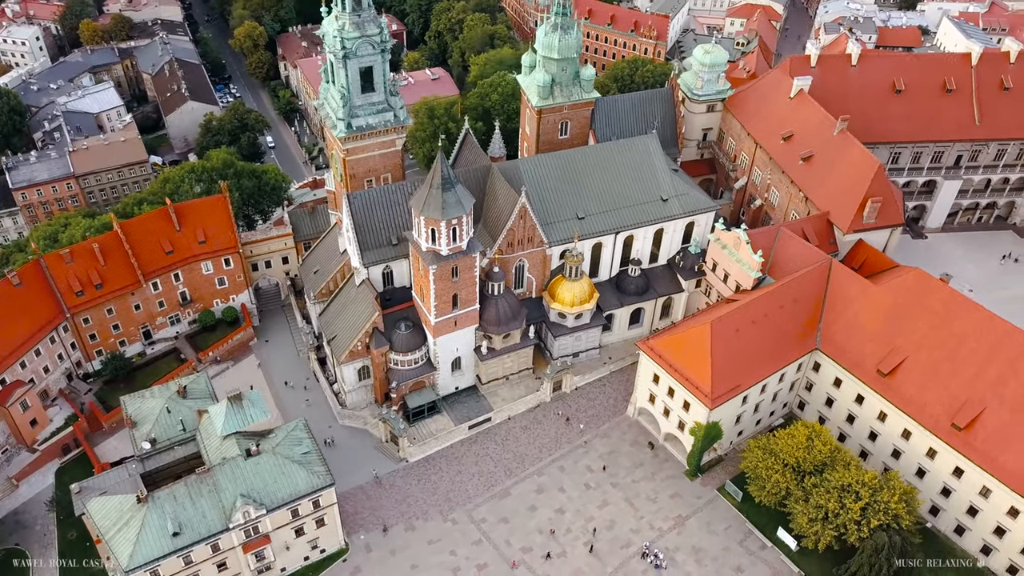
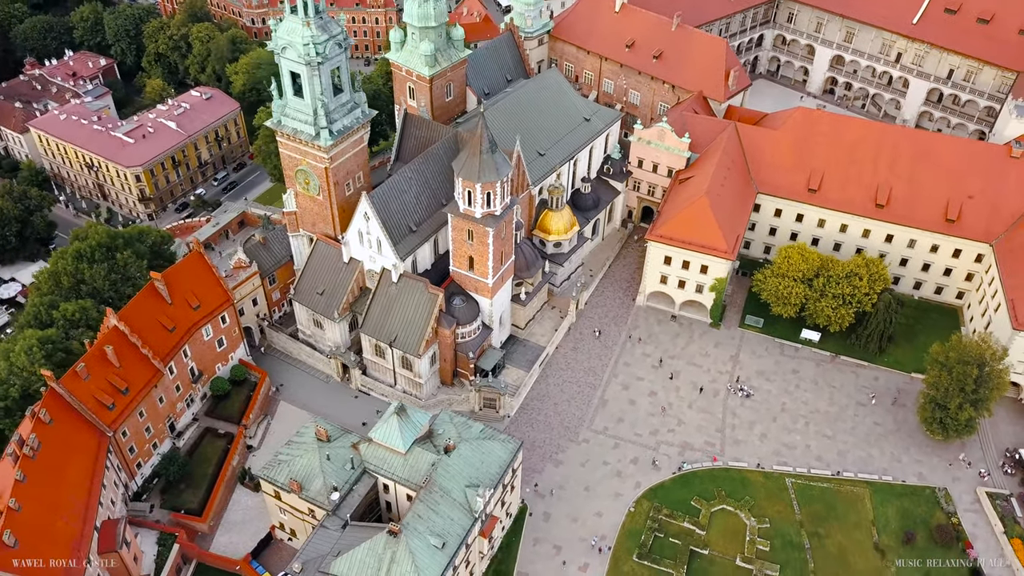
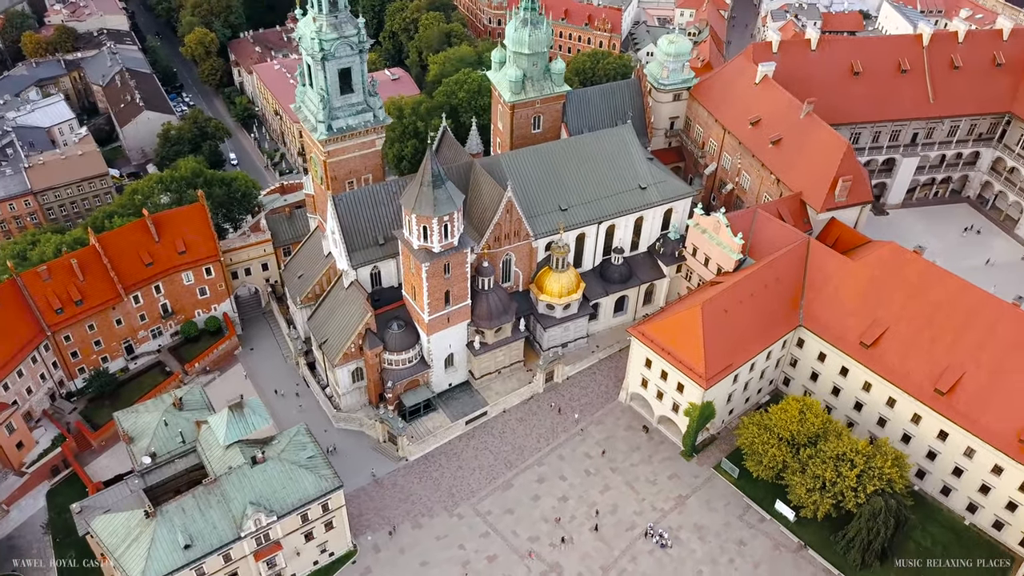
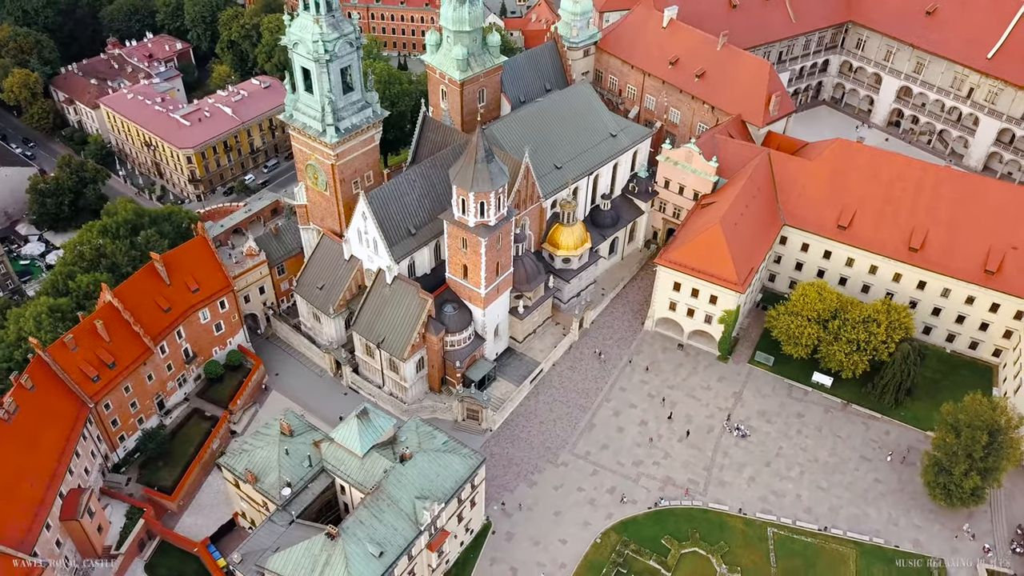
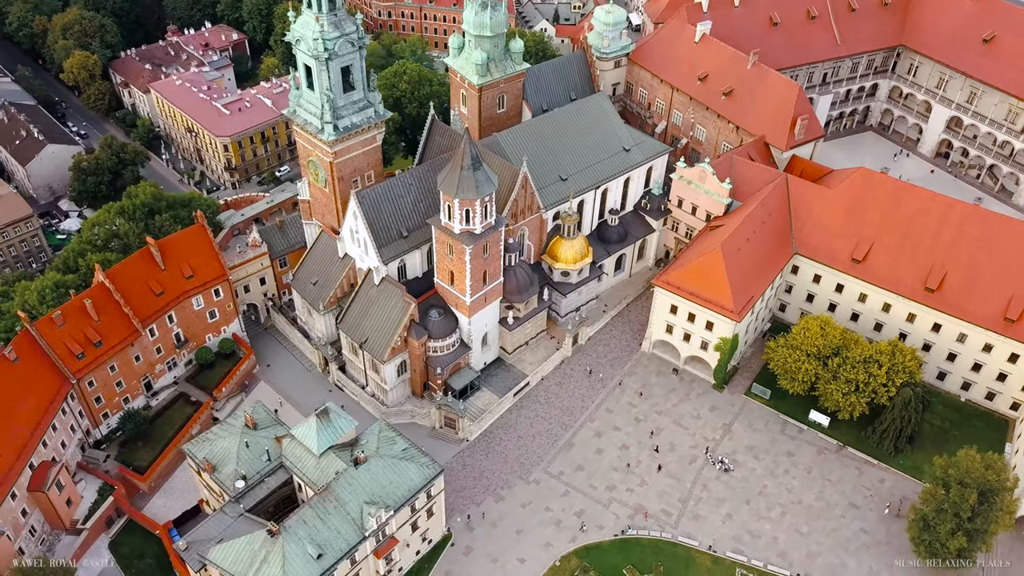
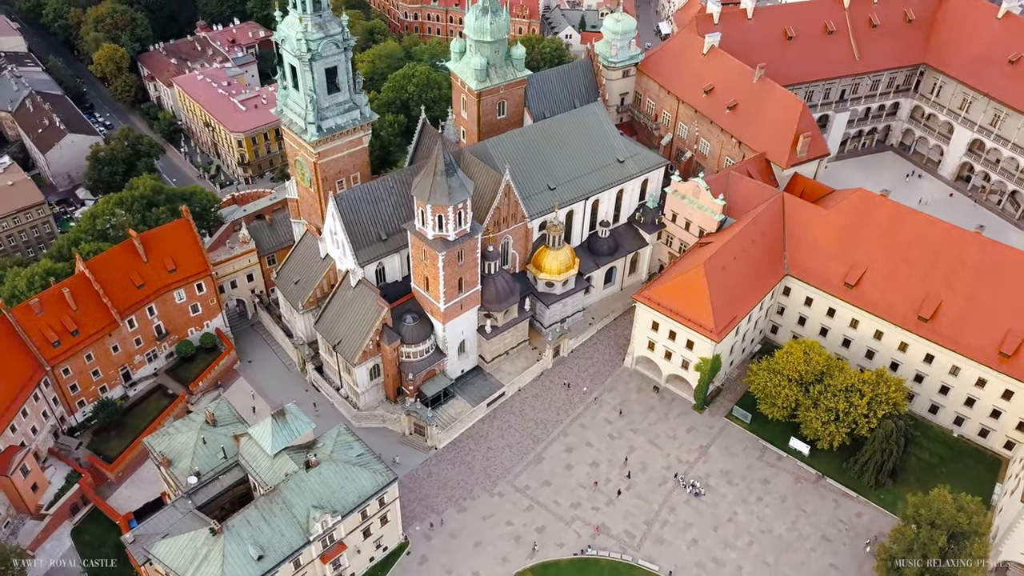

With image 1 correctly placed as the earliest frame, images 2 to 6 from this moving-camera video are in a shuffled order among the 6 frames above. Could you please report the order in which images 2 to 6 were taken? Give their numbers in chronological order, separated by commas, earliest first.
3, 6, 5, 4, 2
